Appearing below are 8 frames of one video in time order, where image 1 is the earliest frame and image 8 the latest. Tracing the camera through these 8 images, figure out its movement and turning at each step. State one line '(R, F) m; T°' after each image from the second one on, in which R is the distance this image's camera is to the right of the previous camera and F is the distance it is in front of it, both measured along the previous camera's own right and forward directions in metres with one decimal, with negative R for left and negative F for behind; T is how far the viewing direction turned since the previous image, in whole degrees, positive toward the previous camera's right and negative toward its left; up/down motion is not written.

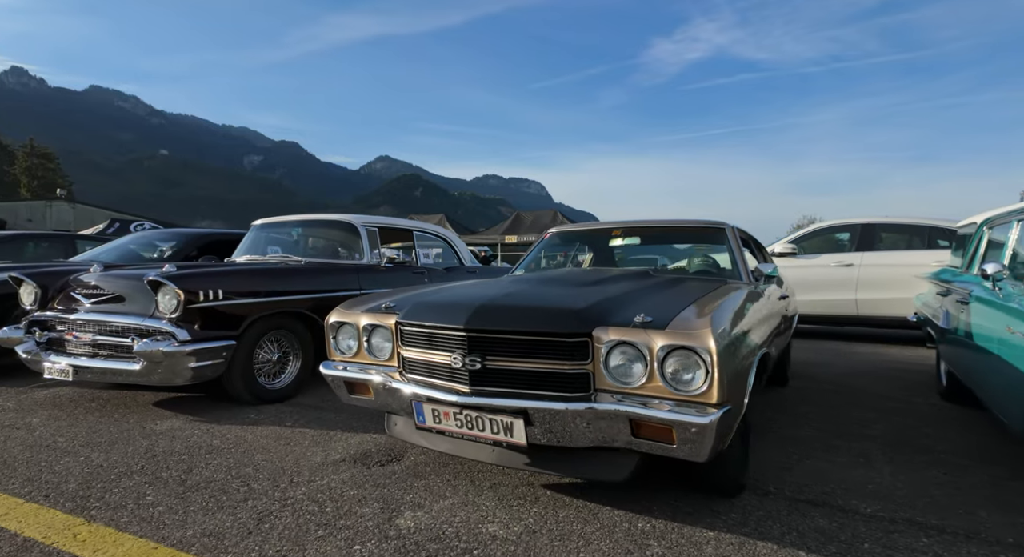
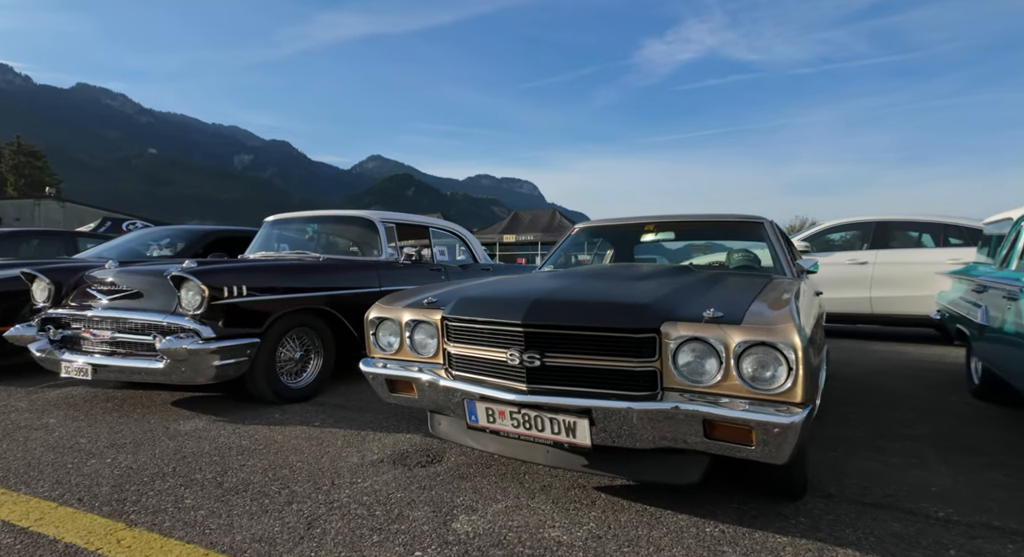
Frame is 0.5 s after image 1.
(-0.2, +0.1) m; 0°
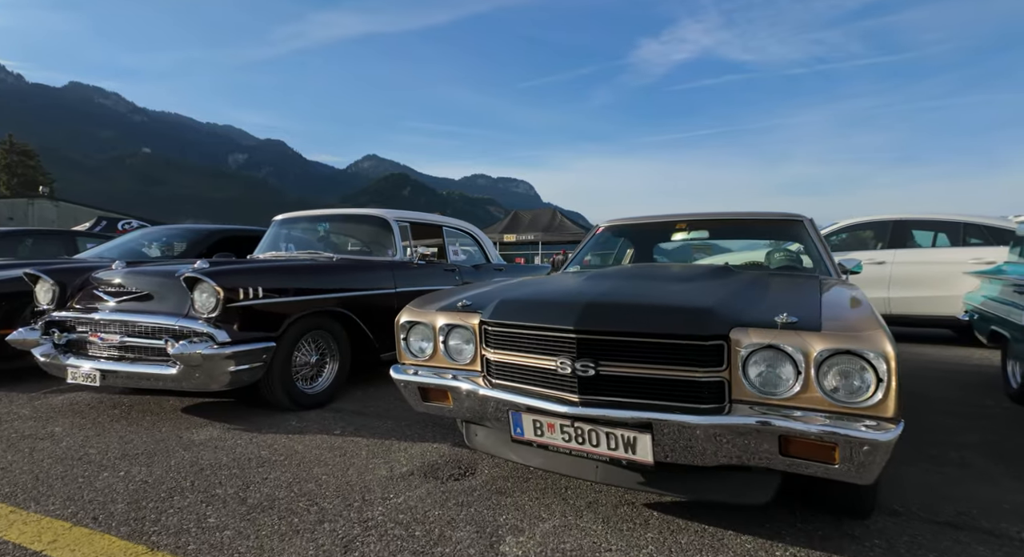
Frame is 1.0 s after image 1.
(-0.2, +0.2) m; 0°
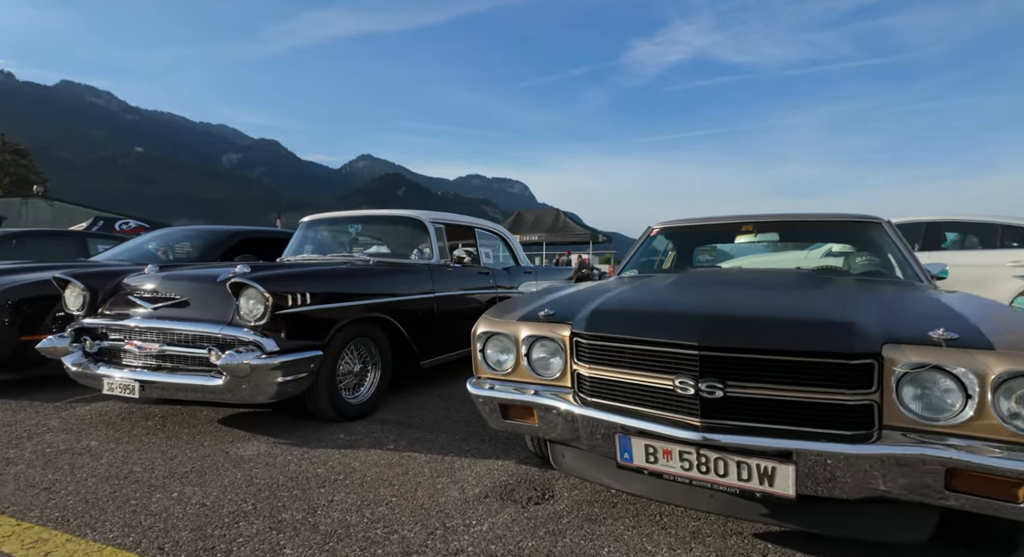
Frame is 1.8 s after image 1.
(-0.4, +0.2) m; 0°
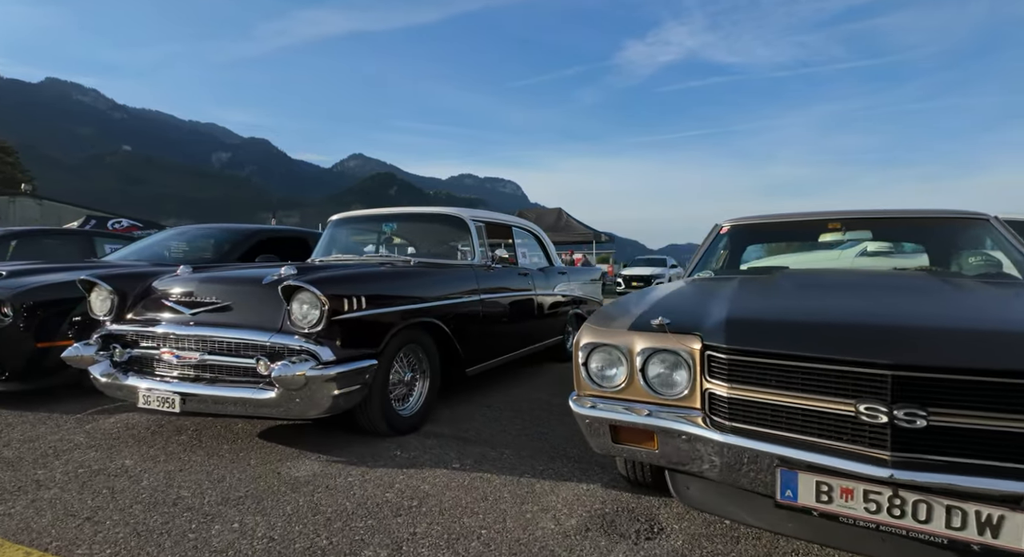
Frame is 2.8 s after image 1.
(-0.4, +0.3) m; 0°
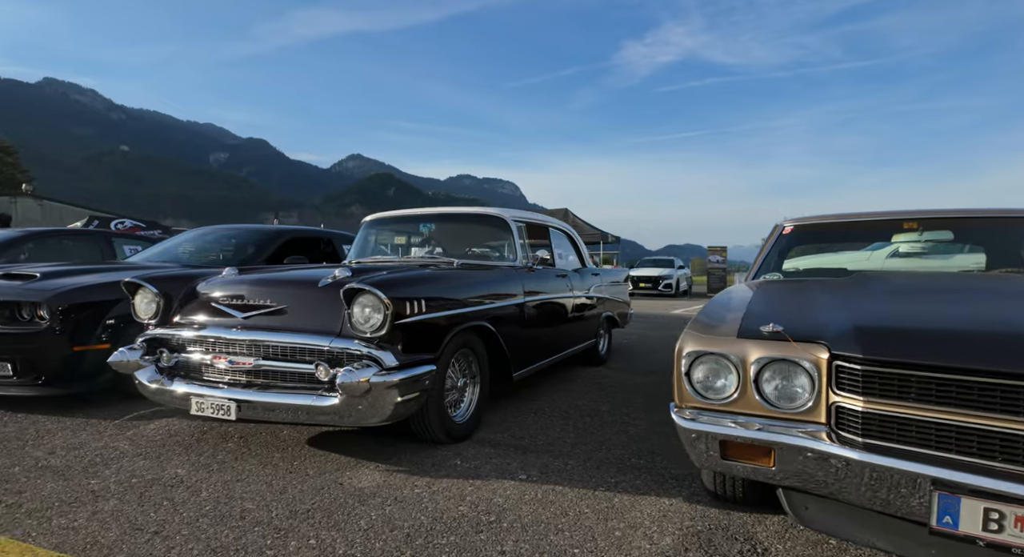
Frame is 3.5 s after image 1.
(-0.3, +0.1) m; 0°
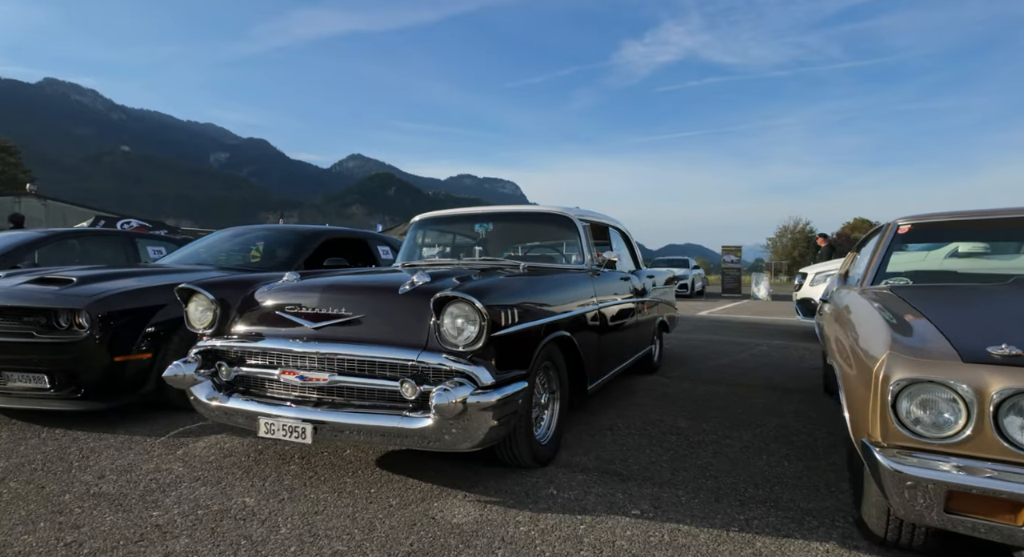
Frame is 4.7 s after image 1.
(-0.5, +0.3) m; -1°
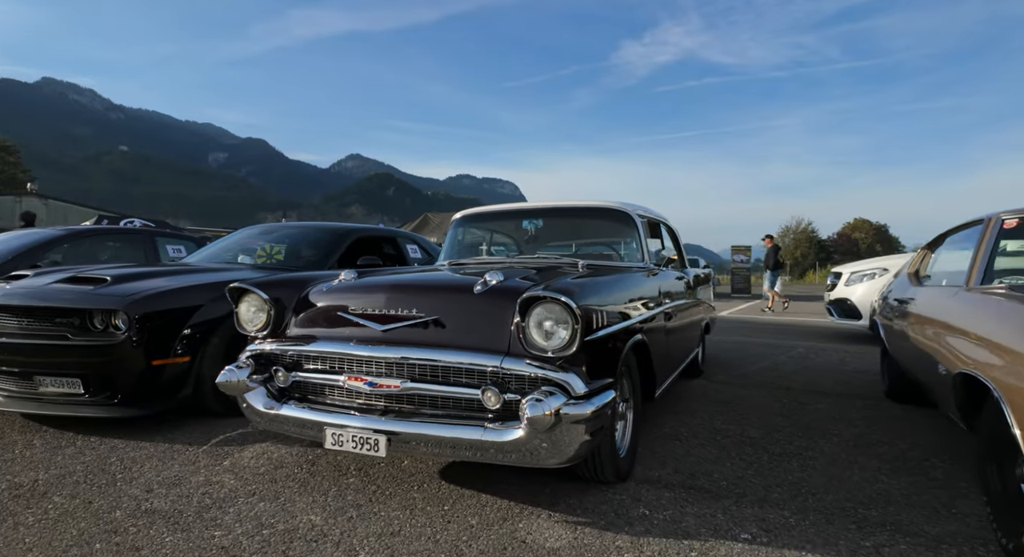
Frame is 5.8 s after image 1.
(-0.4, +0.2) m; -1°
